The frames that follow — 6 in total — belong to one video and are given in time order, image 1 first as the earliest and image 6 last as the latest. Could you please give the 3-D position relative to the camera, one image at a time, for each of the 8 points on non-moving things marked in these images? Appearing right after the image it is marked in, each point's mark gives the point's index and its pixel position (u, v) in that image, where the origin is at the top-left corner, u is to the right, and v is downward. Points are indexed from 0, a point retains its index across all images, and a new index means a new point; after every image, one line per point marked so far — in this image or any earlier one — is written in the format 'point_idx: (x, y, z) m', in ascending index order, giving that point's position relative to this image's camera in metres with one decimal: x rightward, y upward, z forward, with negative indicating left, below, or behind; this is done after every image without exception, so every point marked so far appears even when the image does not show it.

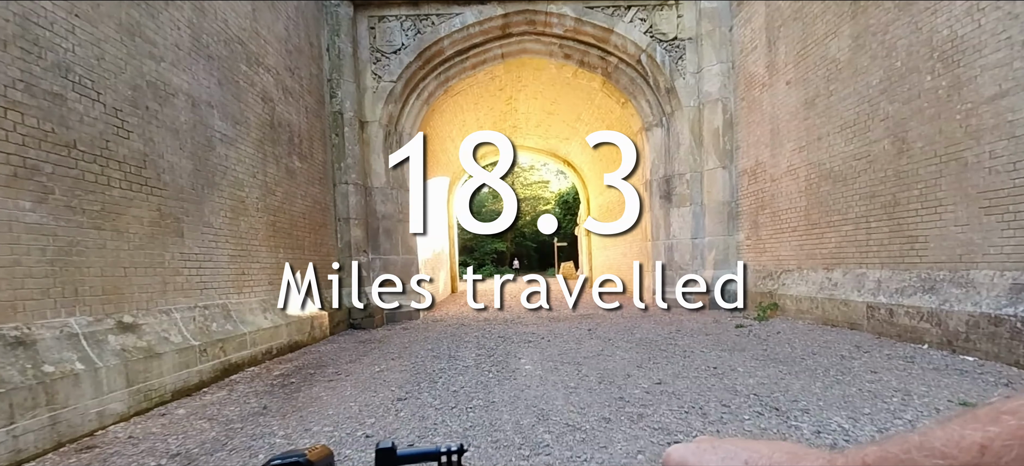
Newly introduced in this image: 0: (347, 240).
0: (-2.8, -0.1, +7.9) m
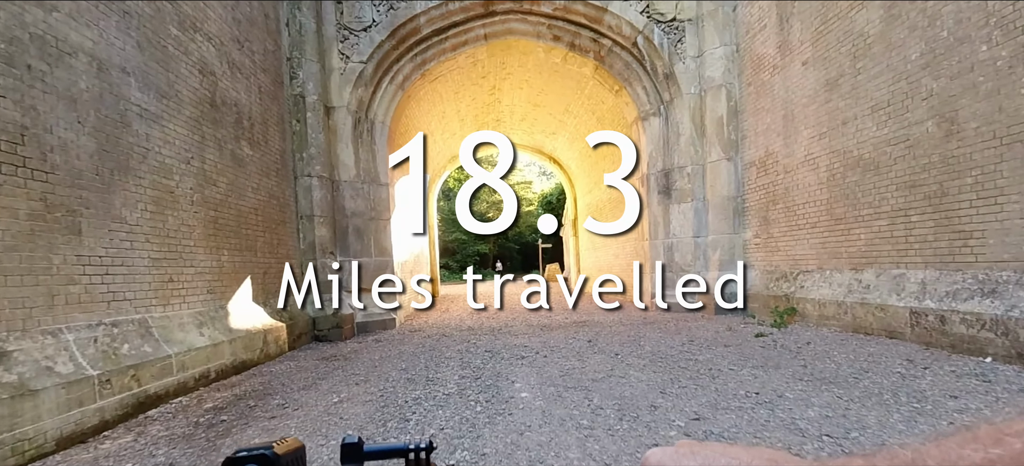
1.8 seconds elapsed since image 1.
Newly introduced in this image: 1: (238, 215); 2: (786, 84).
0: (-3.0, -0.1, +6.9) m
1: (-3.2, +0.2, +5.4) m
2: (+3.8, +2.0, +6.4) m
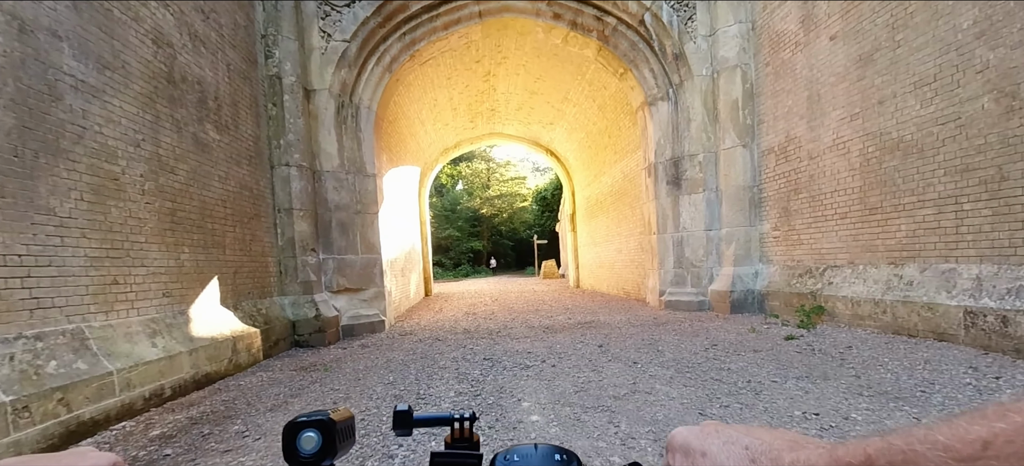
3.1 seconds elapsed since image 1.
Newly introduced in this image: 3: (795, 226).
0: (-3.0, -0.1, +6.3) m
1: (-3.2, +0.3, +4.8) m
2: (+3.7, +2.1, +5.8) m
3: (+3.7, +0.1, +6.2) m
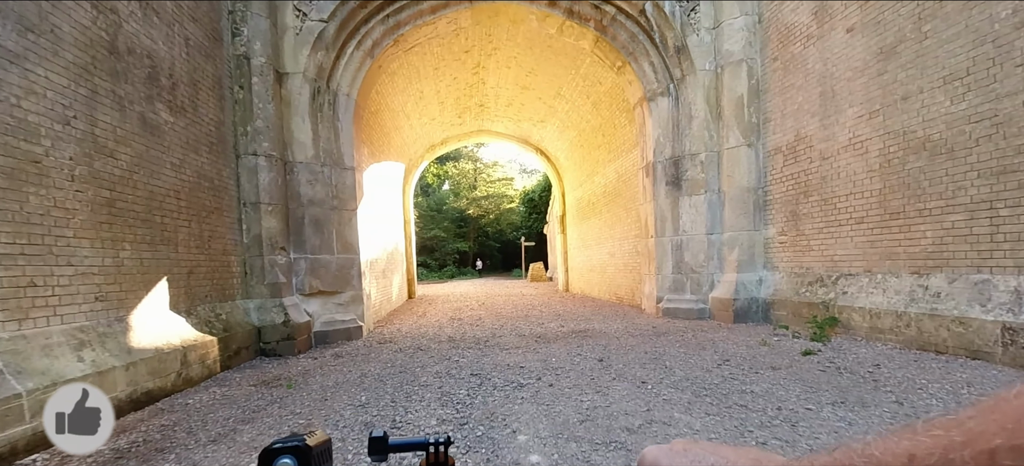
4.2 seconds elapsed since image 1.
0: (-3.1, 0.0, +5.7) m
1: (-3.2, +0.3, +4.2) m
2: (+3.7, +2.1, +5.5) m
3: (+3.6, 0.0, +5.8) m
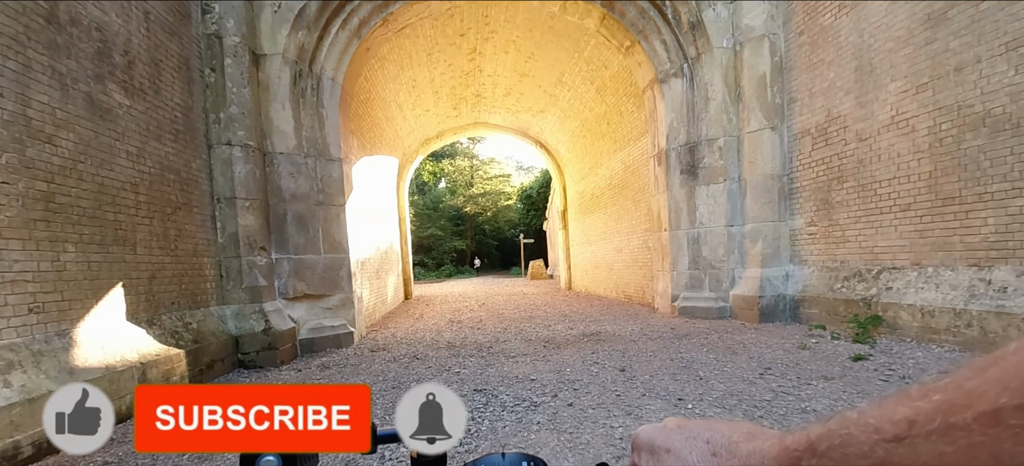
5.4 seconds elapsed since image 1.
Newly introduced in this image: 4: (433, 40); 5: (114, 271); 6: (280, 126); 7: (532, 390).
0: (-3.1, 0.0, +5.1) m
1: (-3.2, +0.3, +3.6) m
2: (+3.7, +2.2, +4.9) m
3: (+3.7, +0.1, +5.3) m
4: (-1.3, +3.2, +7.8) m
5: (-3.1, -0.3, +3.6) m
6: (-2.8, +1.3, +5.6) m
7: (+0.1, -1.1, +3.3) m
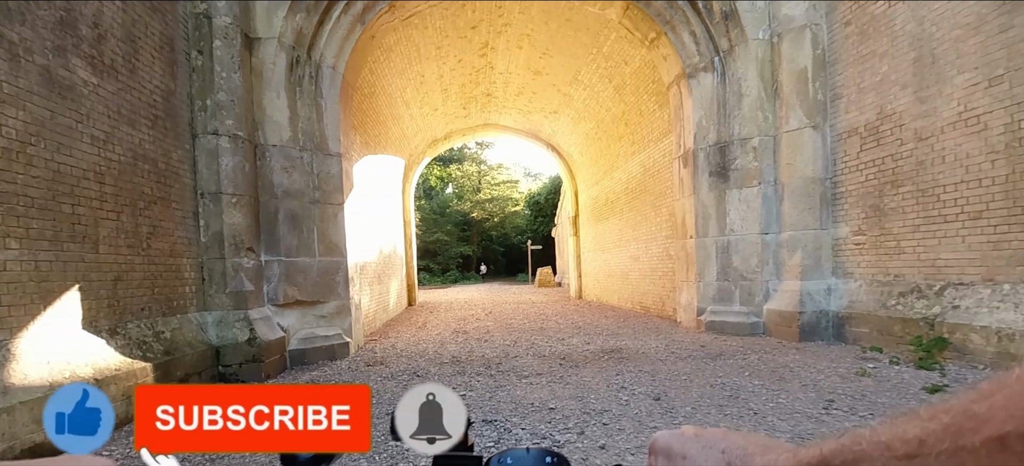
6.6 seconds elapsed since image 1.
0: (-2.9, 0.0, +4.6) m
1: (-3.1, +0.4, +3.1) m
2: (+3.9, +2.1, +4.4) m
3: (+3.8, 0.0, +4.7) m
4: (-1.1, +3.2, +7.3) m
5: (-3.0, -0.2, +3.2) m
6: (-2.6, +1.3, +5.1) m
7: (+0.2, -1.1, +2.8) m
